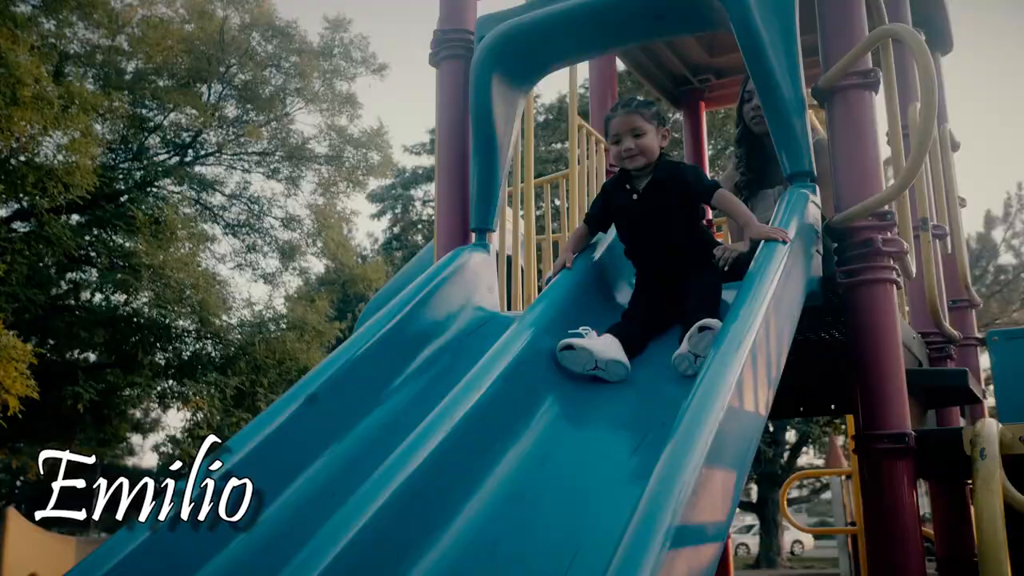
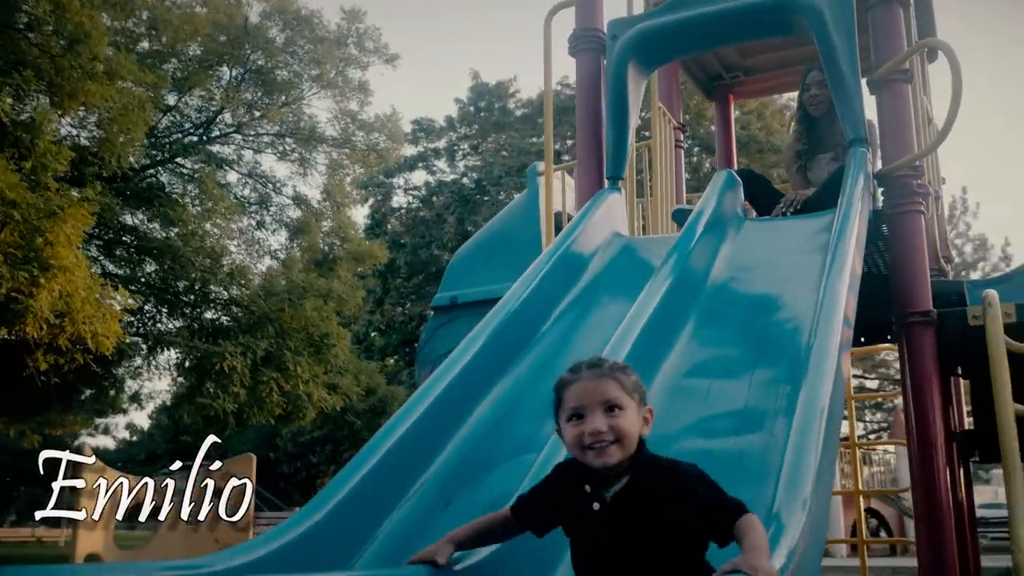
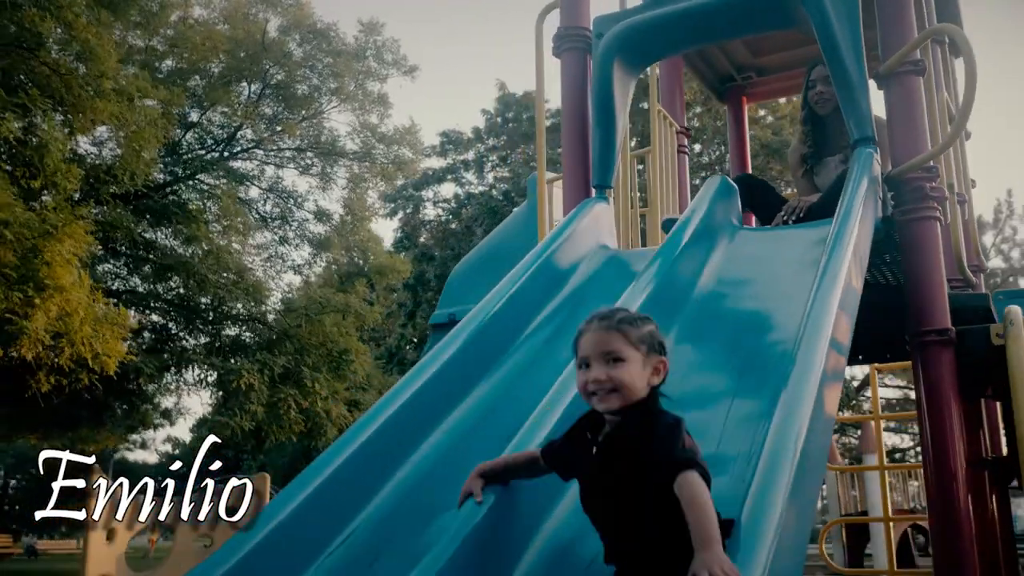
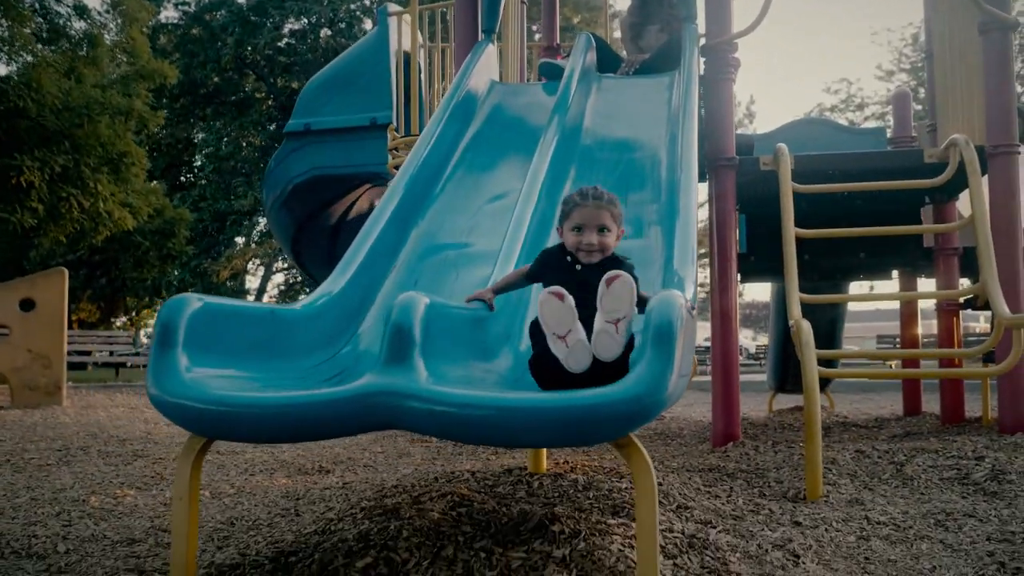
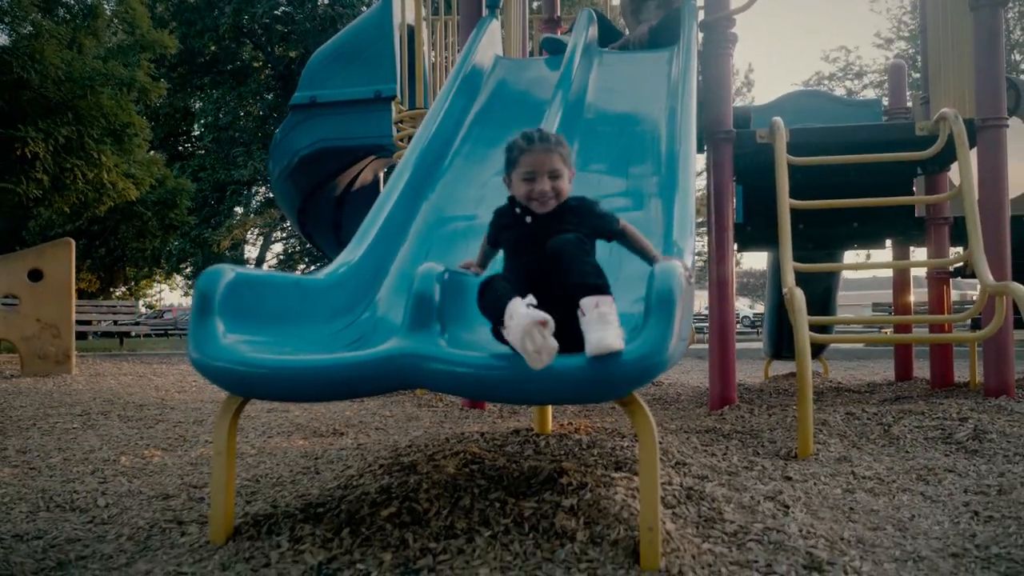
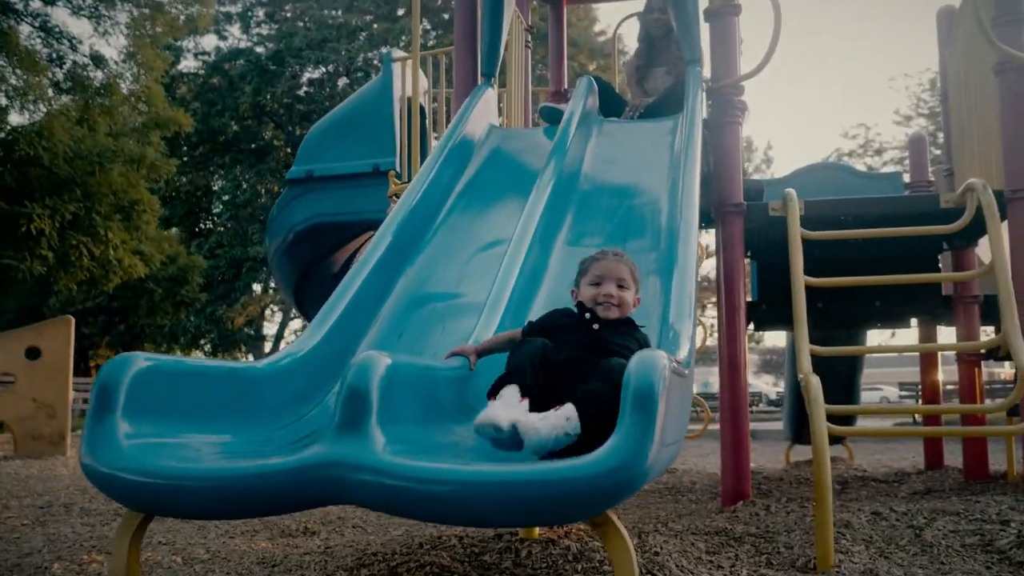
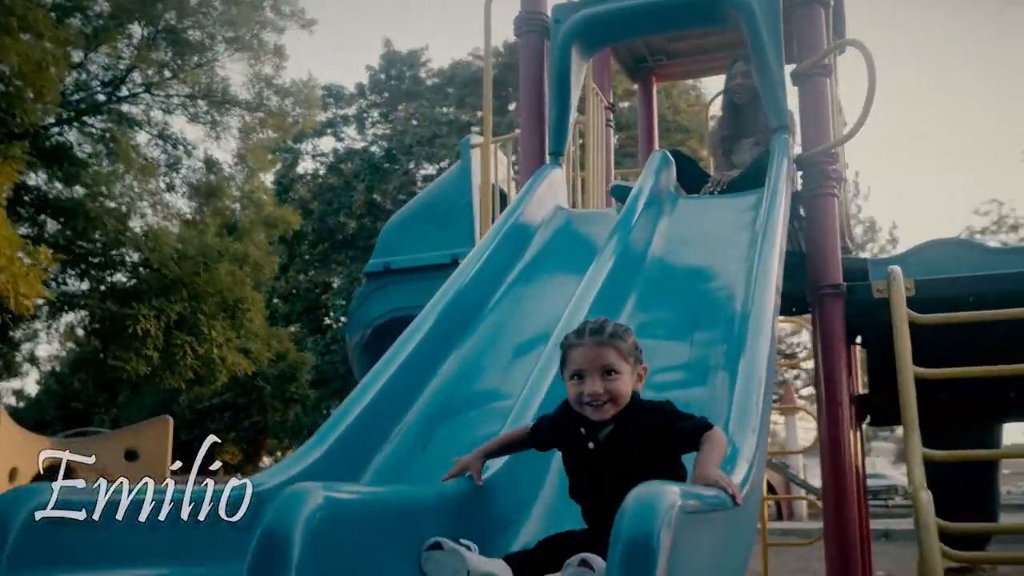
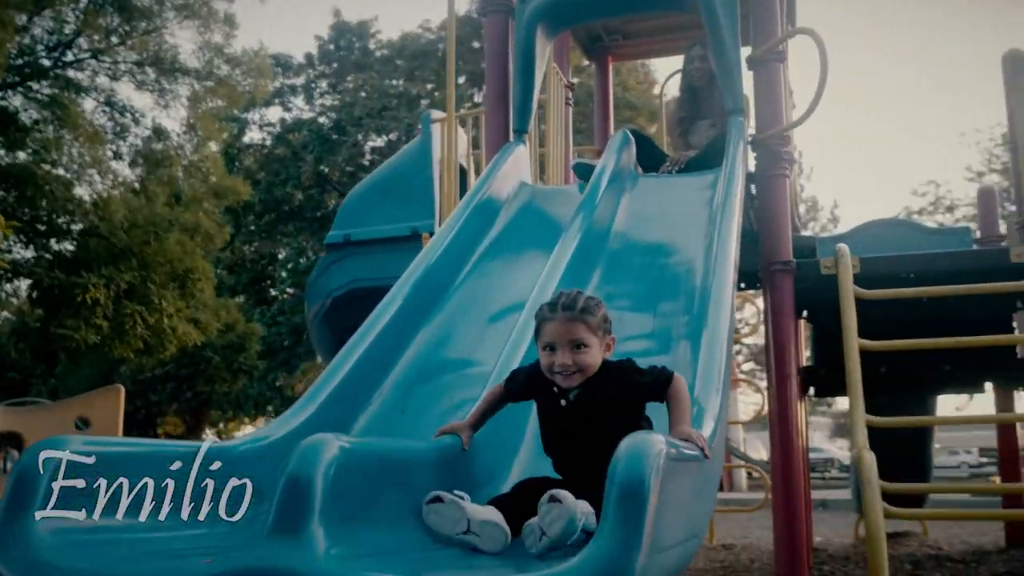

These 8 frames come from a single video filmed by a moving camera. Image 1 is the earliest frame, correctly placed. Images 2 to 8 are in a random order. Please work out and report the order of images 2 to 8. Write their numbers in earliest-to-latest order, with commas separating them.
3, 2, 7, 8, 6, 4, 5
